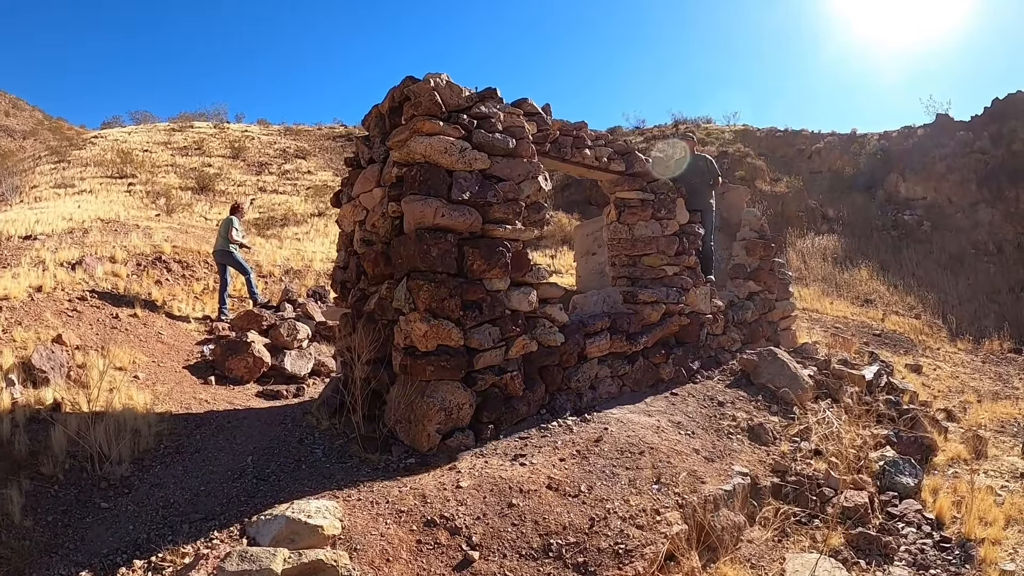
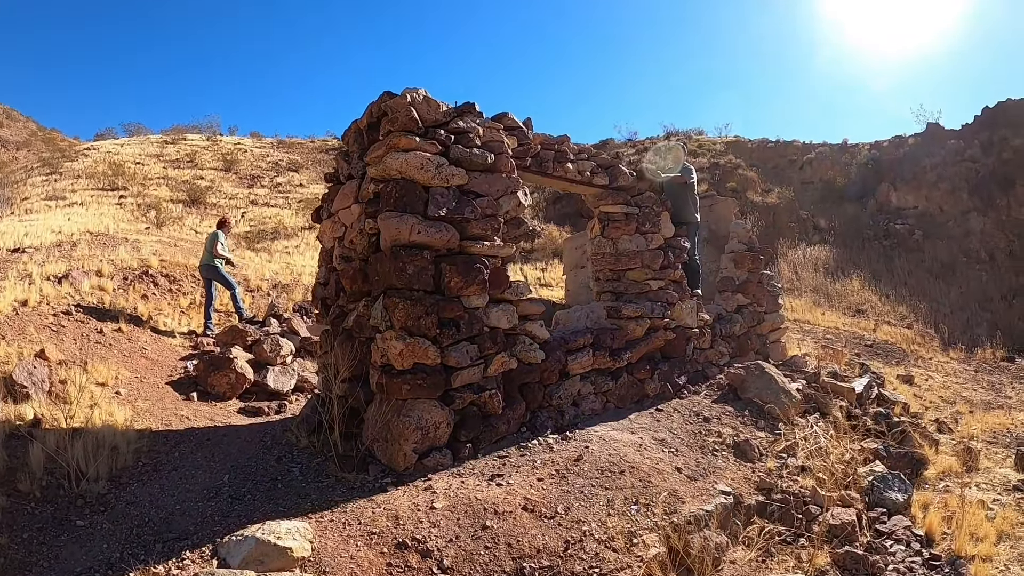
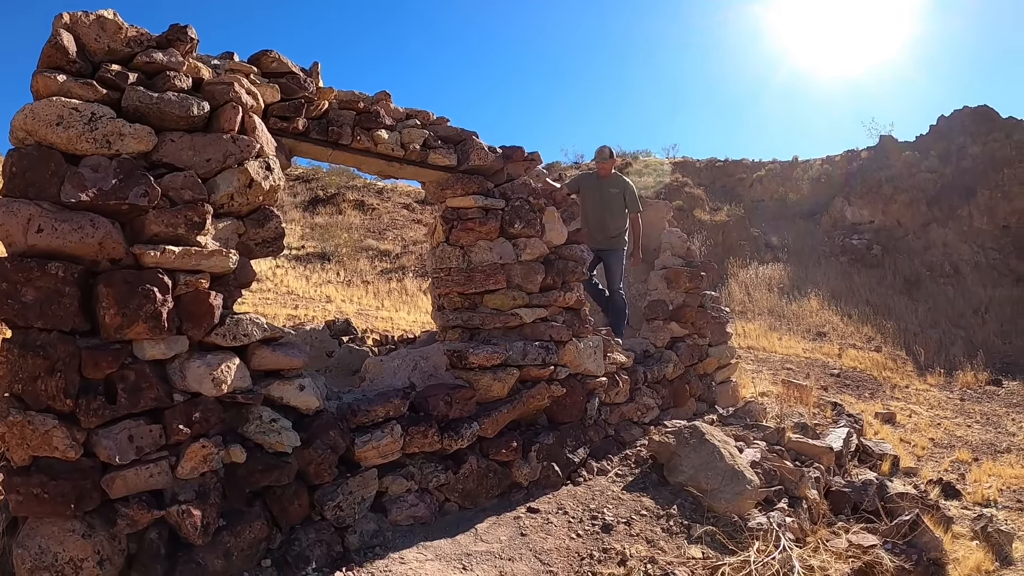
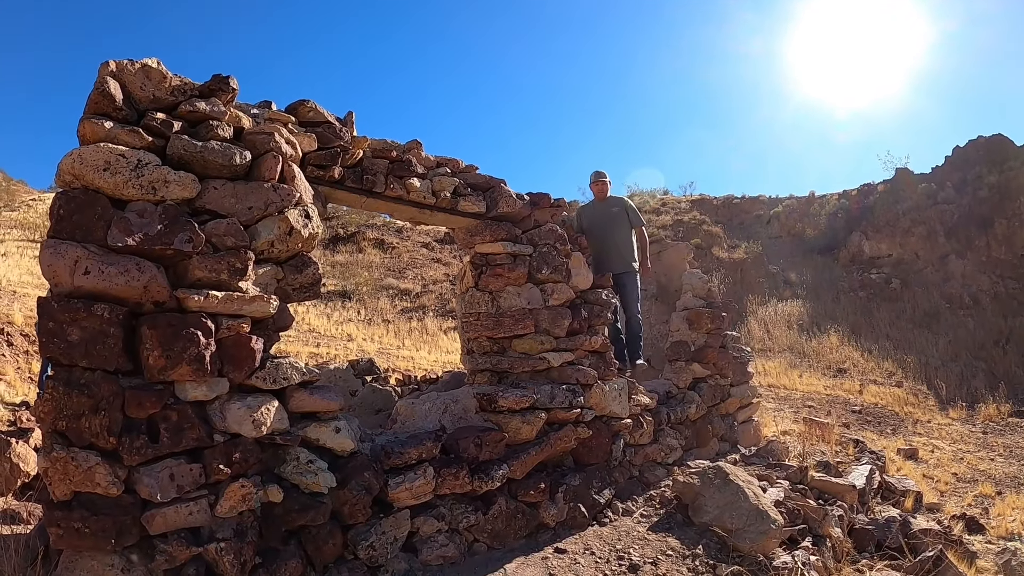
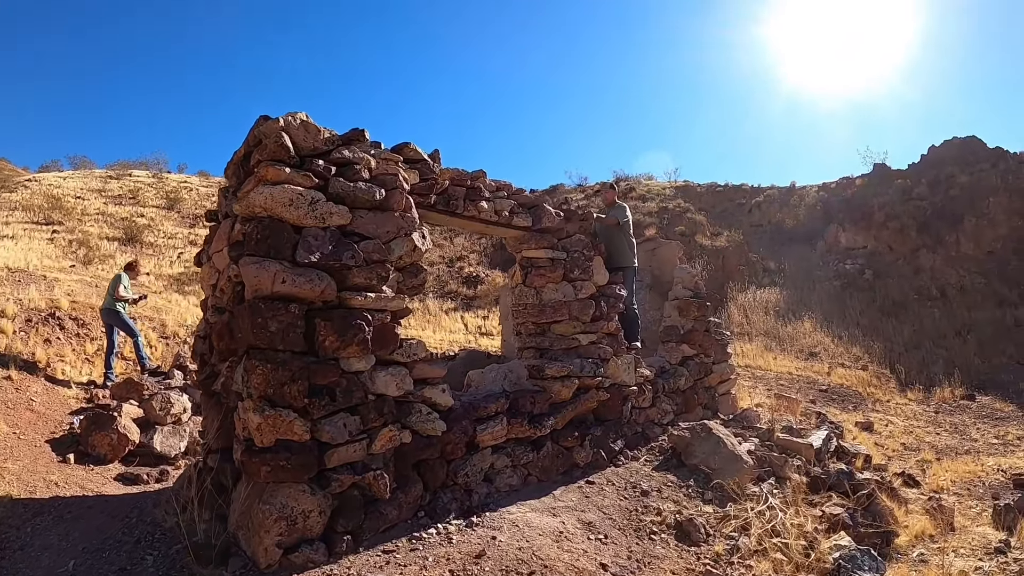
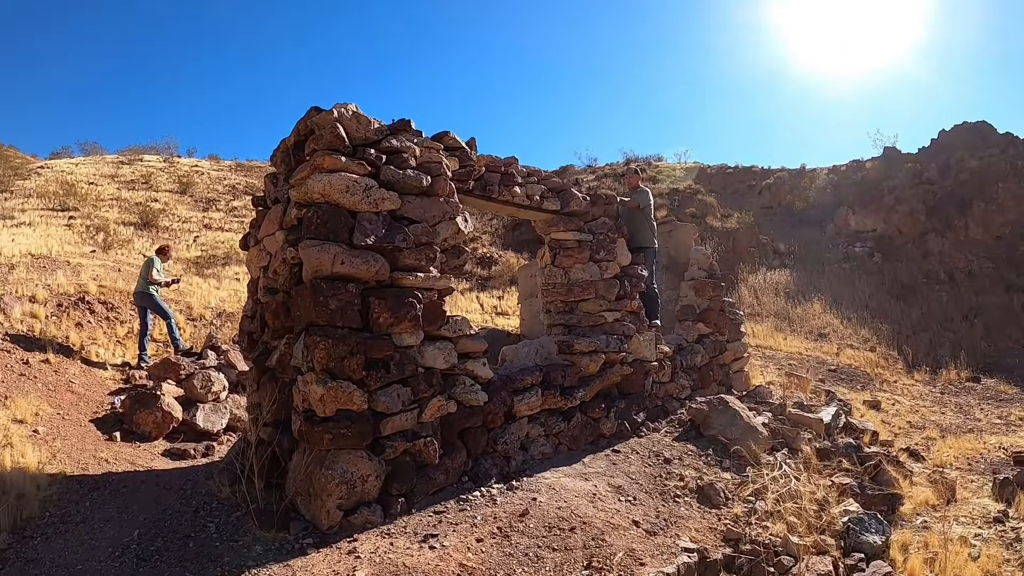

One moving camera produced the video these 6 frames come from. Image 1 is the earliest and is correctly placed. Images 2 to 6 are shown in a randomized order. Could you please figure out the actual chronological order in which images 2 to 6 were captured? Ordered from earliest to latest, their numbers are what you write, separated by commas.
2, 6, 5, 4, 3
